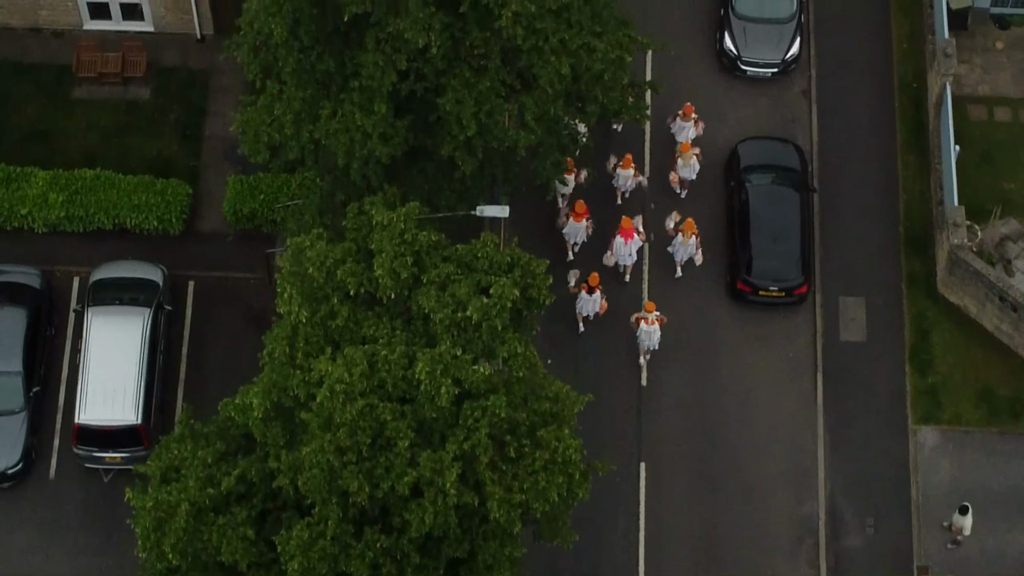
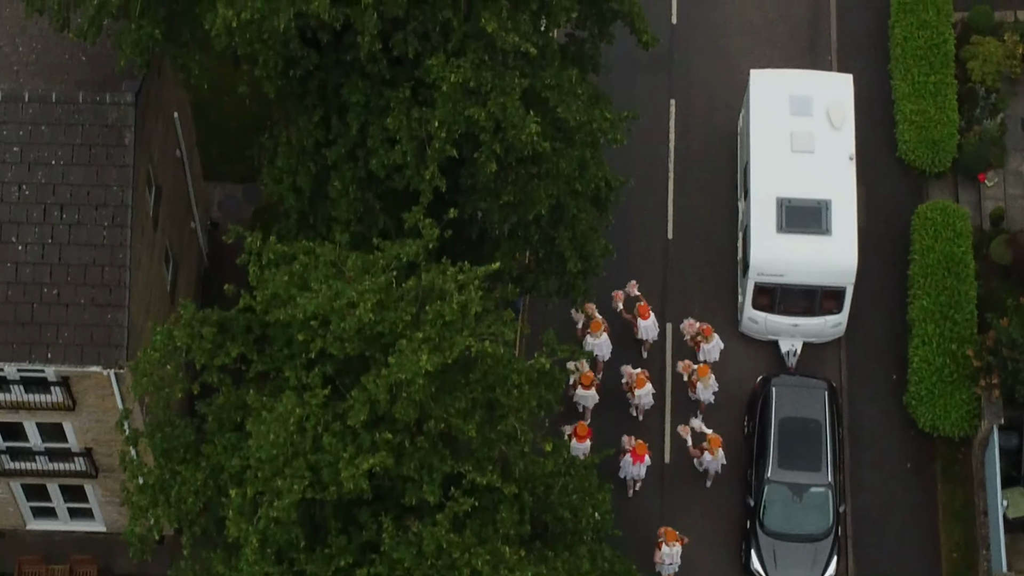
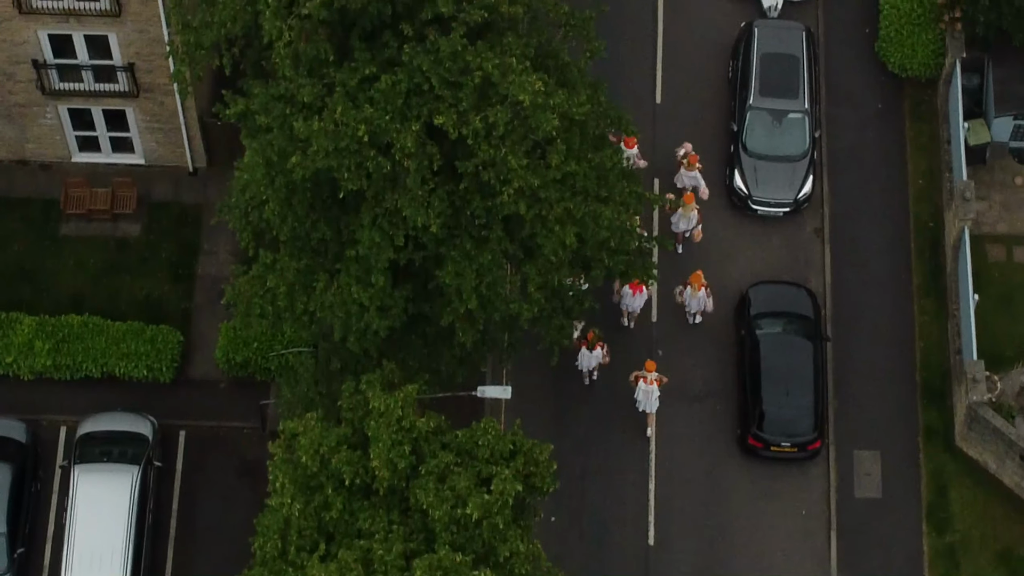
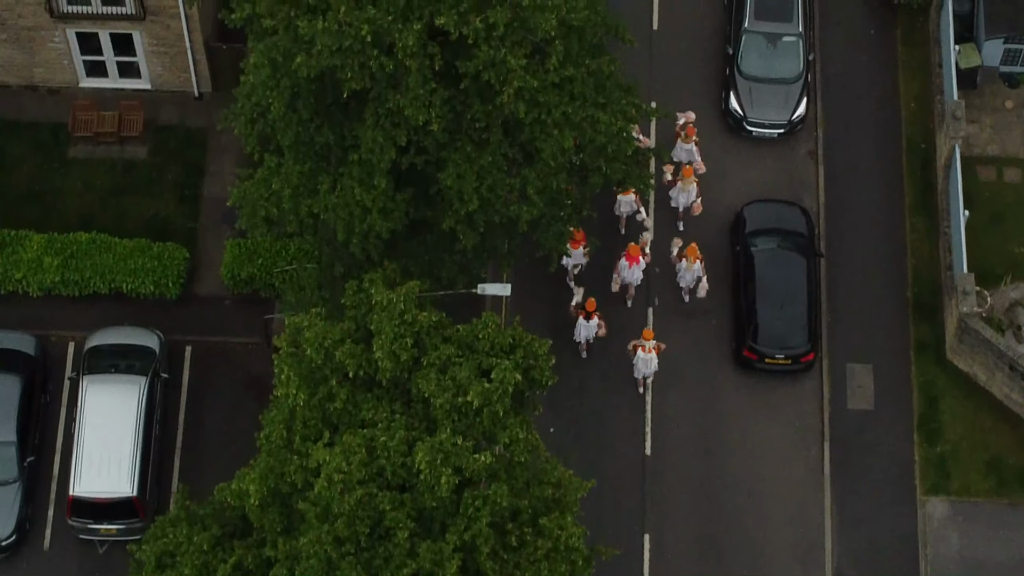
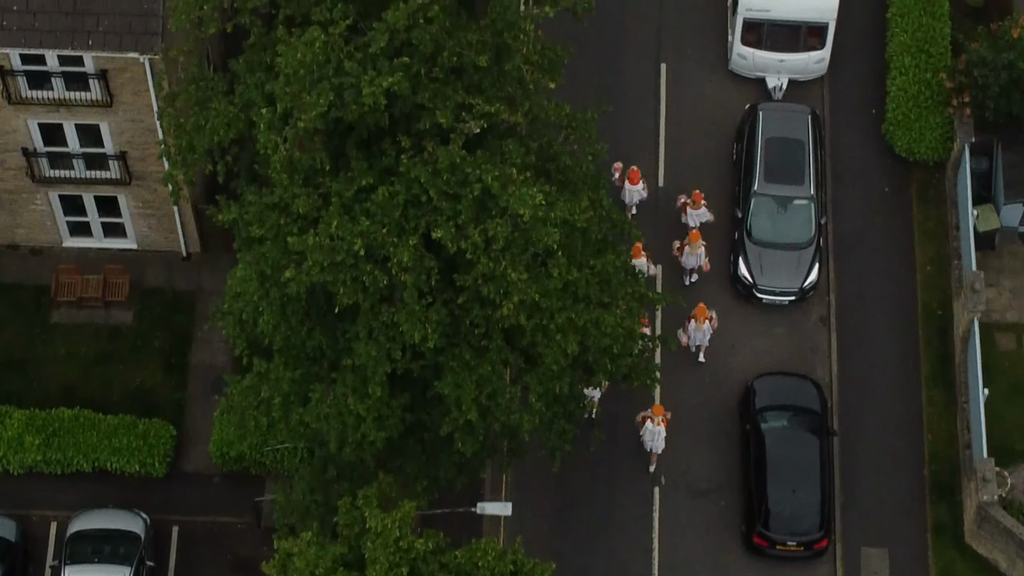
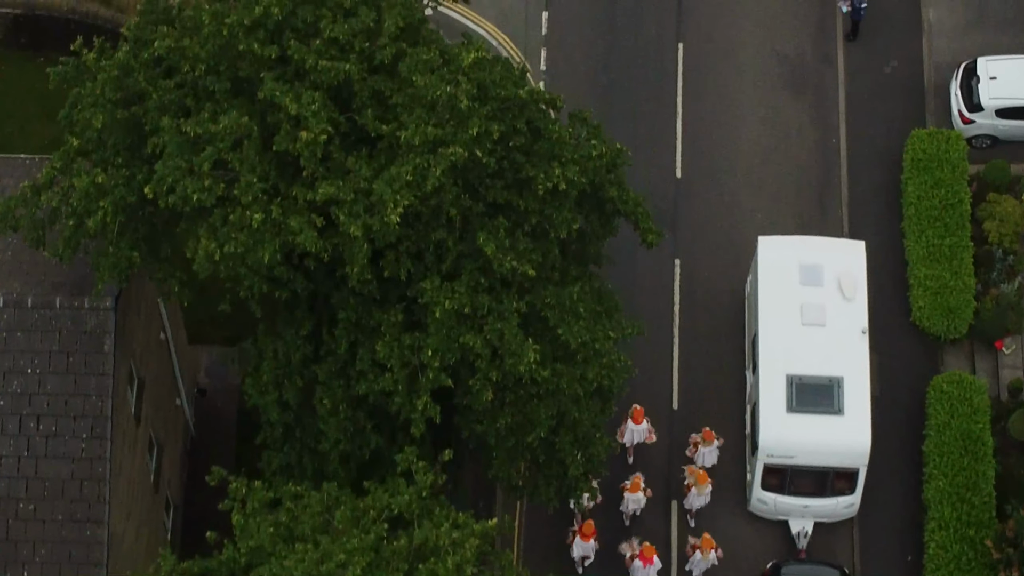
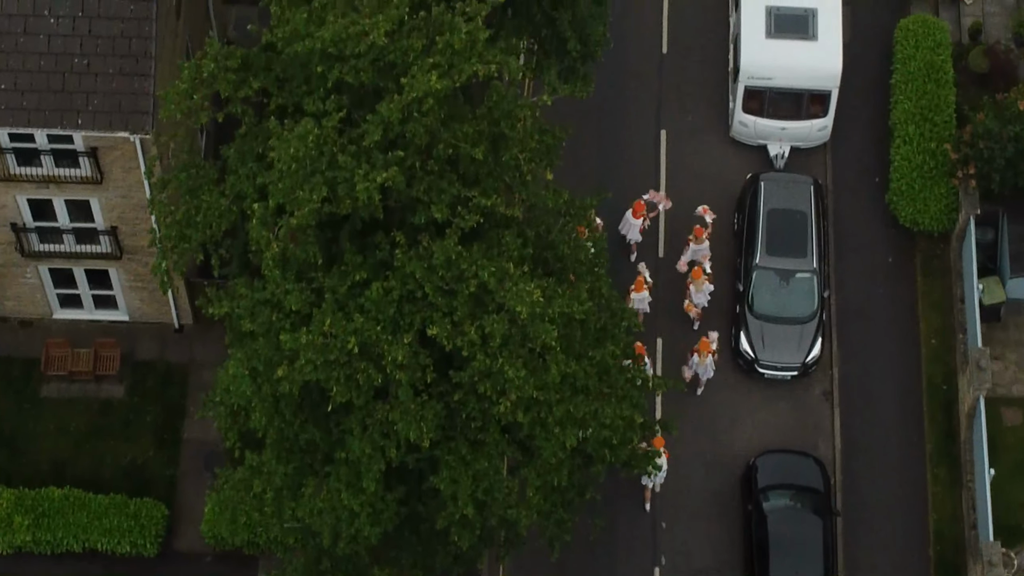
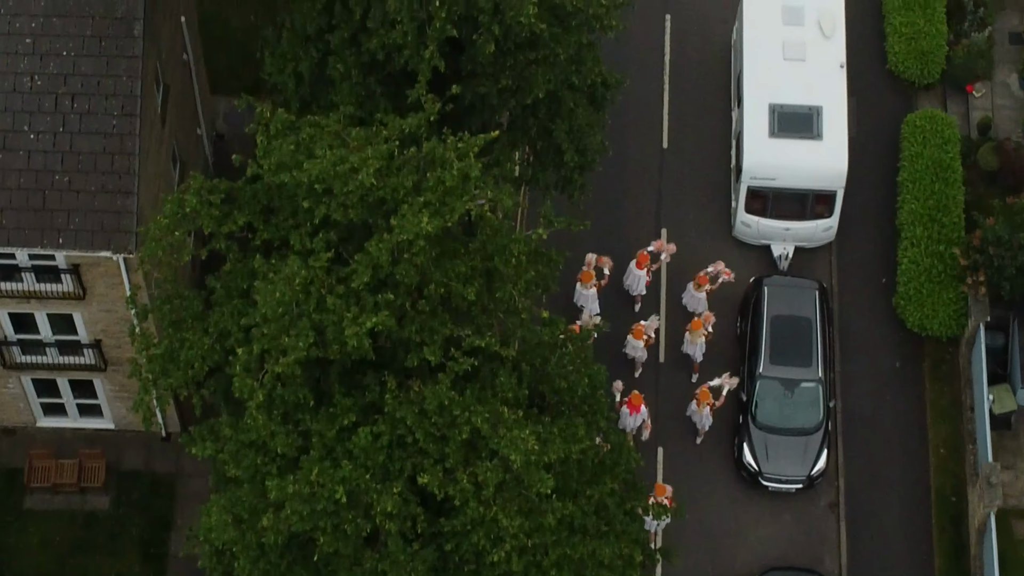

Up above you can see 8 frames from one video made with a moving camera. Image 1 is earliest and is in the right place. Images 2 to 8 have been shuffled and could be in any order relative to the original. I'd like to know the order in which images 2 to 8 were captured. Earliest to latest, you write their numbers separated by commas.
4, 3, 5, 7, 8, 2, 6
